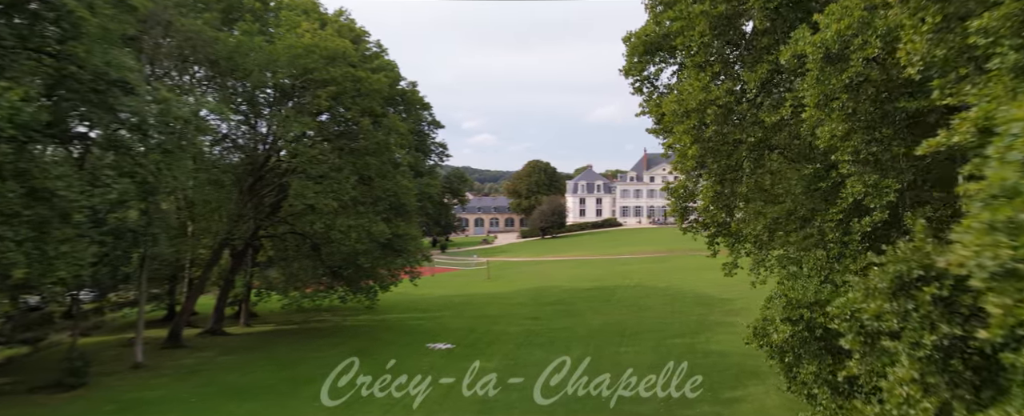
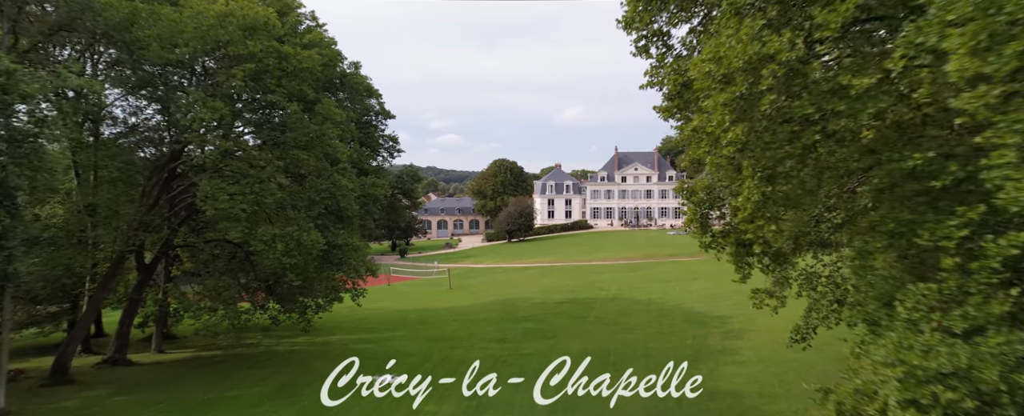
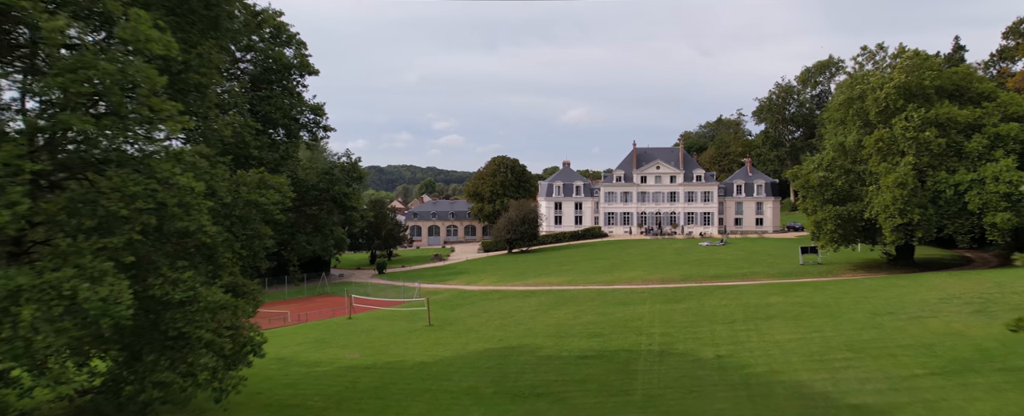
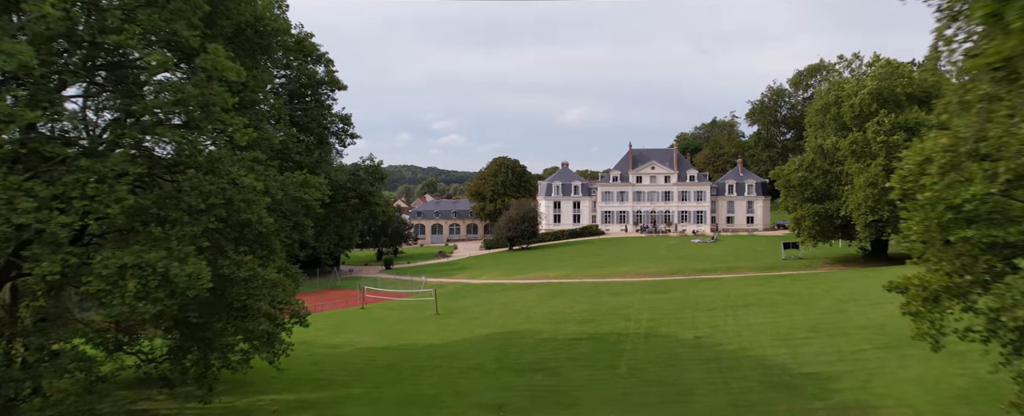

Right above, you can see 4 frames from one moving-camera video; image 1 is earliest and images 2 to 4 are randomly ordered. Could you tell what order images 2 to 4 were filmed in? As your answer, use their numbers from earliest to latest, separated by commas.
2, 4, 3
